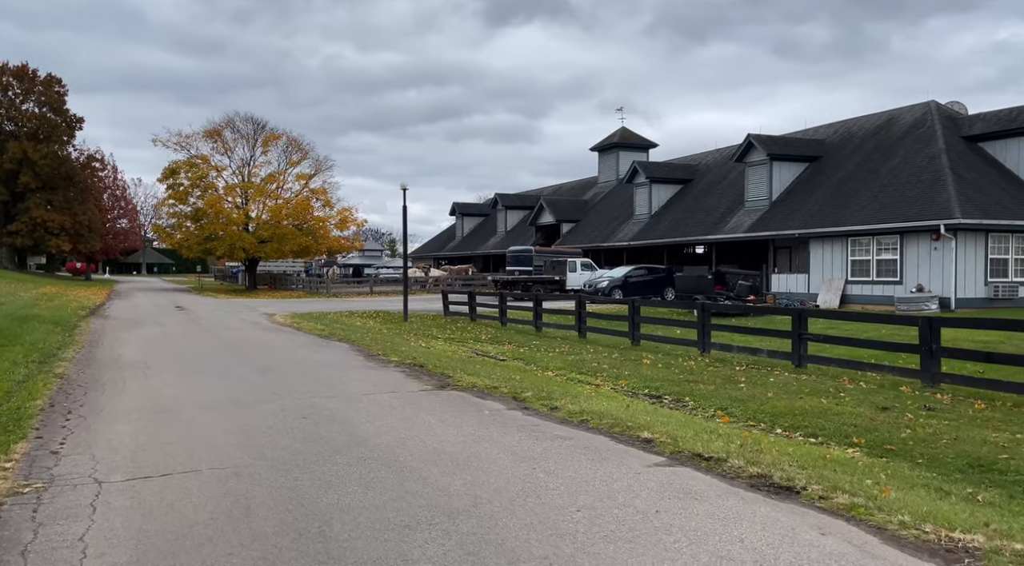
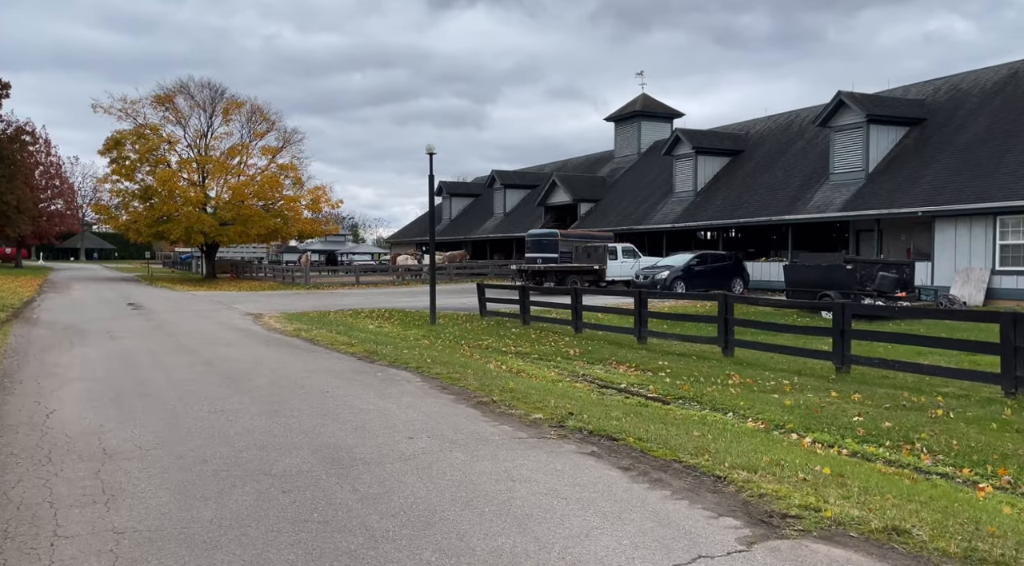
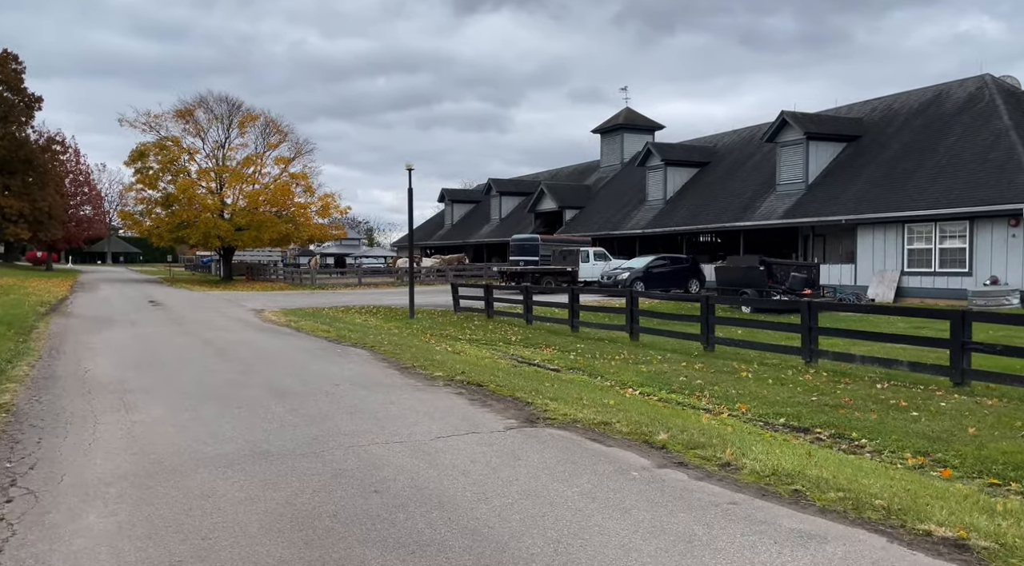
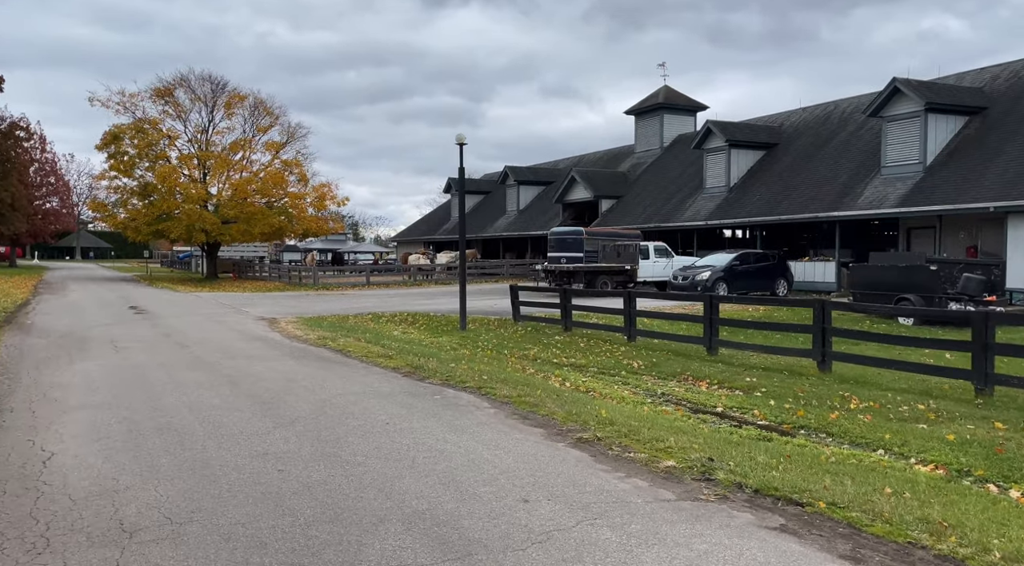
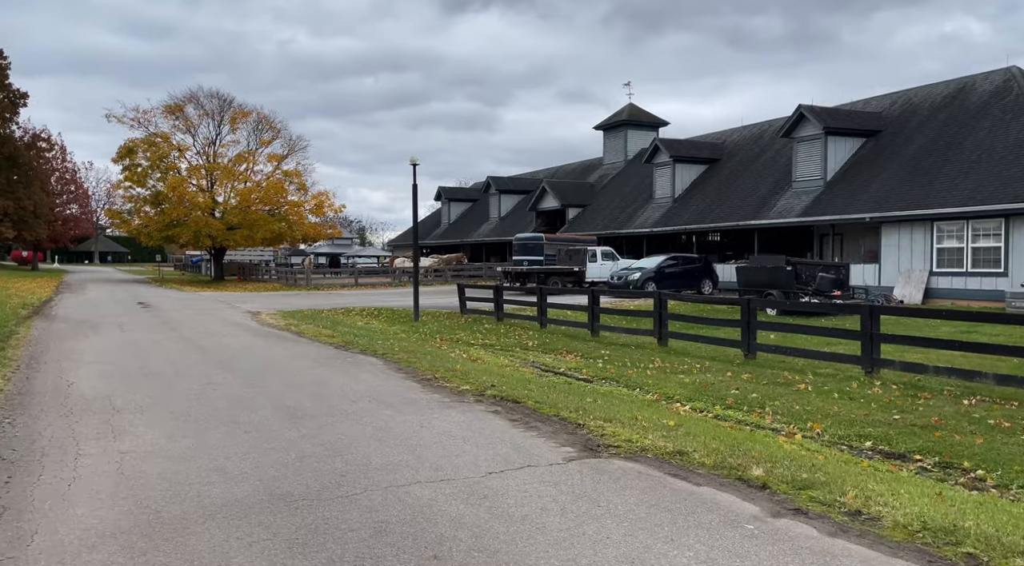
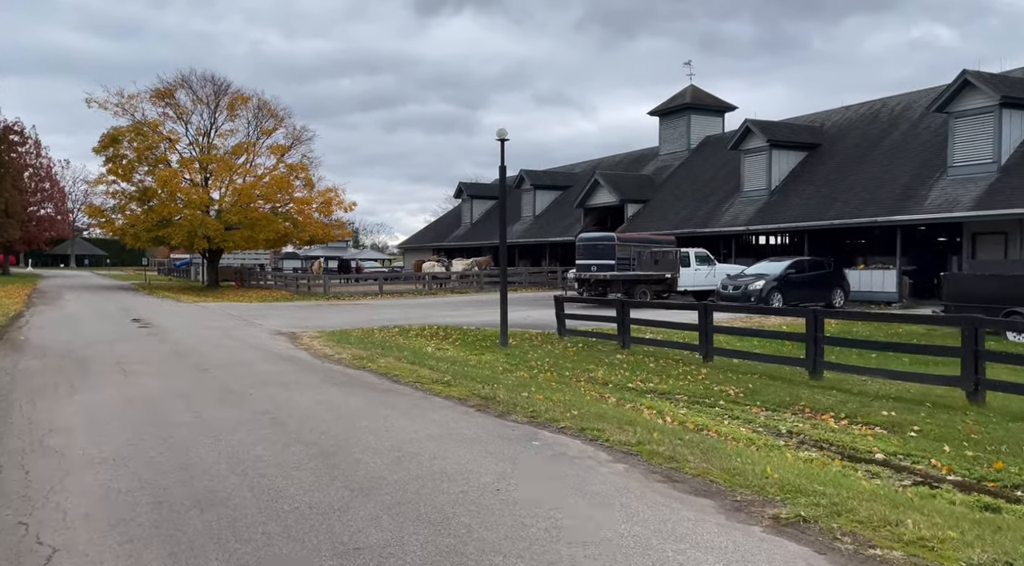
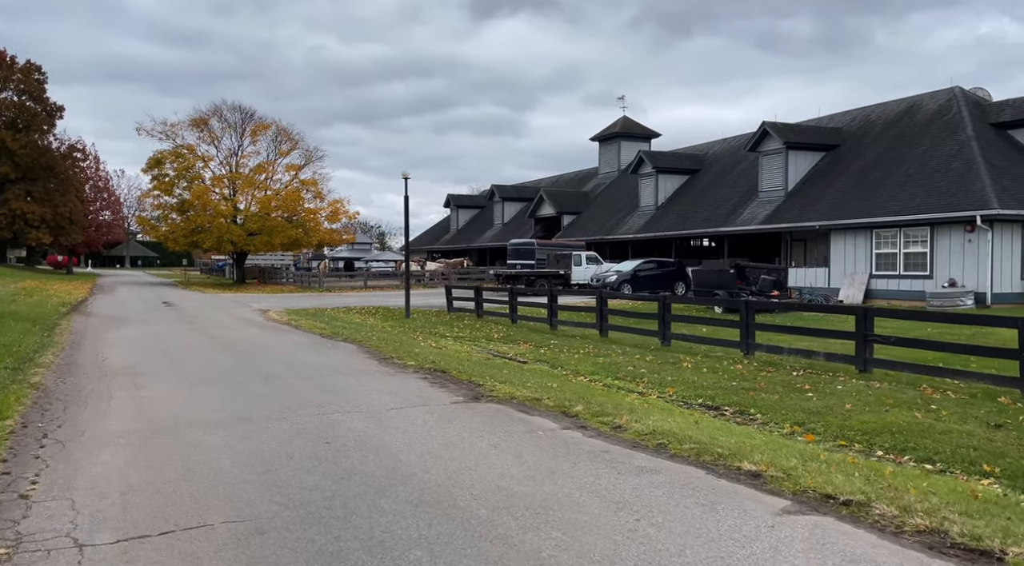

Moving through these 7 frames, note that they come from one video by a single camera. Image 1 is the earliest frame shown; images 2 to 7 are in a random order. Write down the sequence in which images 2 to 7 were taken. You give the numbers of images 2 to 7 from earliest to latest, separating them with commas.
7, 3, 5, 2, 4, 6
